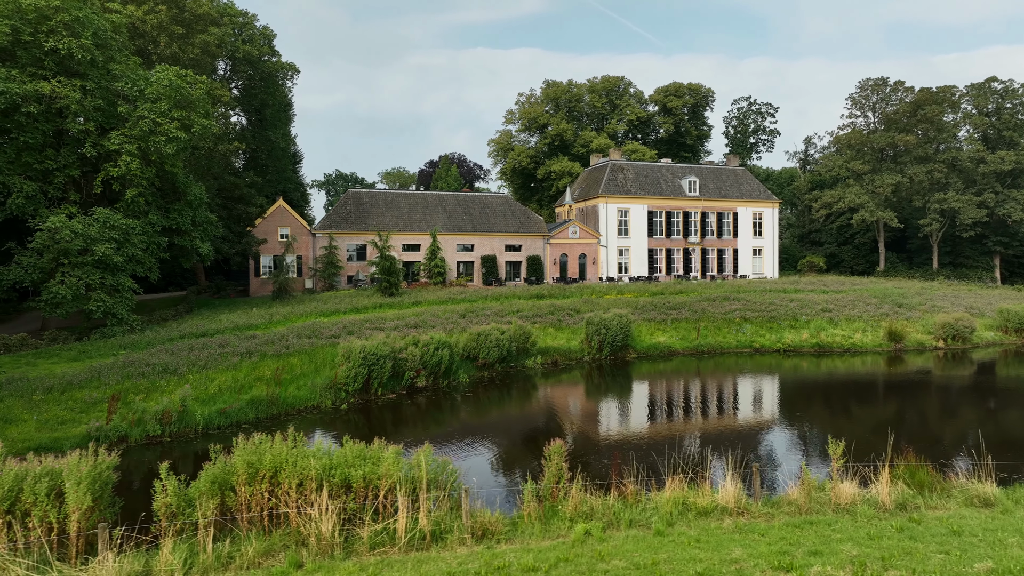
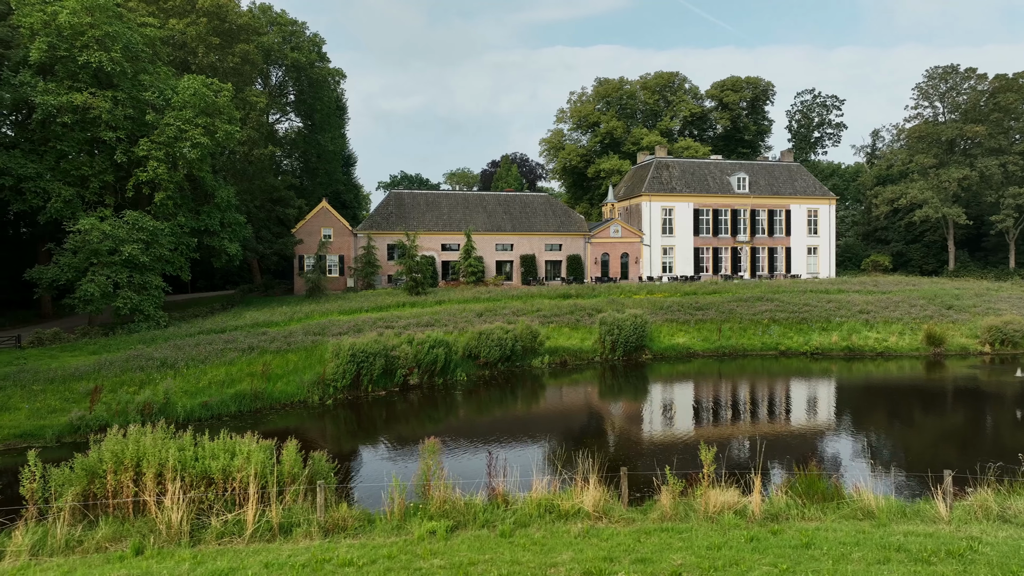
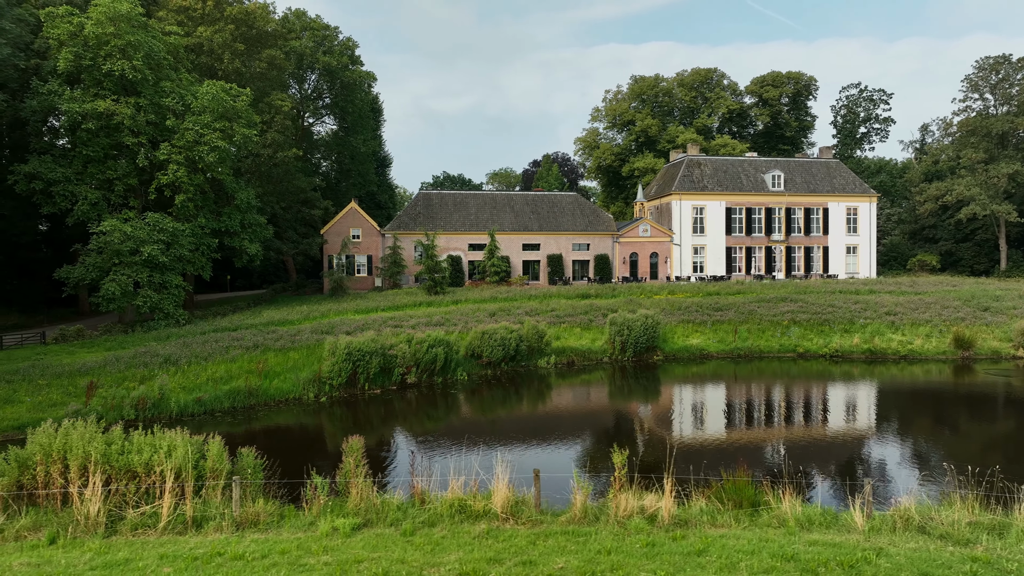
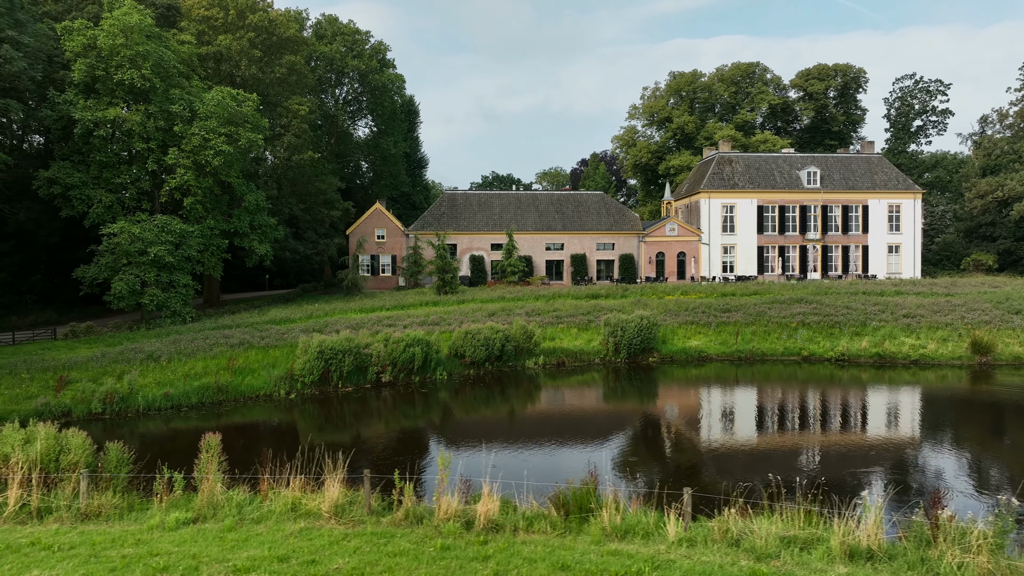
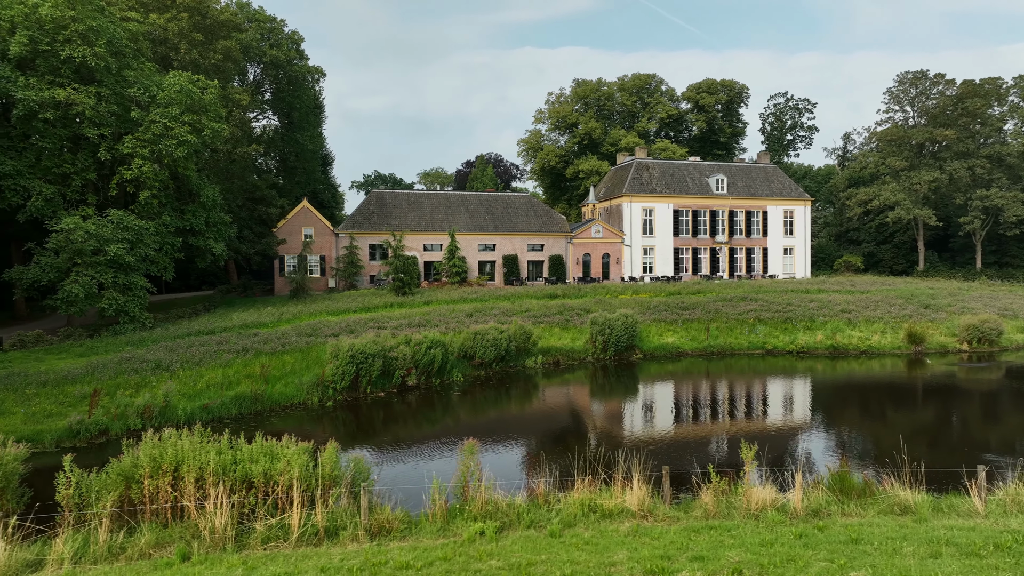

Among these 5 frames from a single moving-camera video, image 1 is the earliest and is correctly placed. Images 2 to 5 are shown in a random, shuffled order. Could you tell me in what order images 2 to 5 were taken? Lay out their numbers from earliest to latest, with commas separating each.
5, 2, 3, 4
